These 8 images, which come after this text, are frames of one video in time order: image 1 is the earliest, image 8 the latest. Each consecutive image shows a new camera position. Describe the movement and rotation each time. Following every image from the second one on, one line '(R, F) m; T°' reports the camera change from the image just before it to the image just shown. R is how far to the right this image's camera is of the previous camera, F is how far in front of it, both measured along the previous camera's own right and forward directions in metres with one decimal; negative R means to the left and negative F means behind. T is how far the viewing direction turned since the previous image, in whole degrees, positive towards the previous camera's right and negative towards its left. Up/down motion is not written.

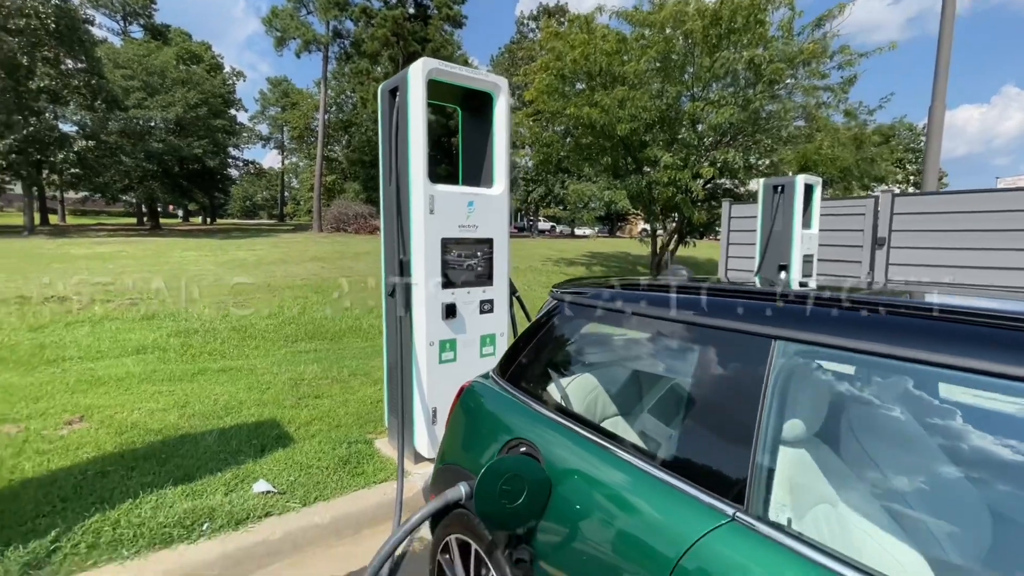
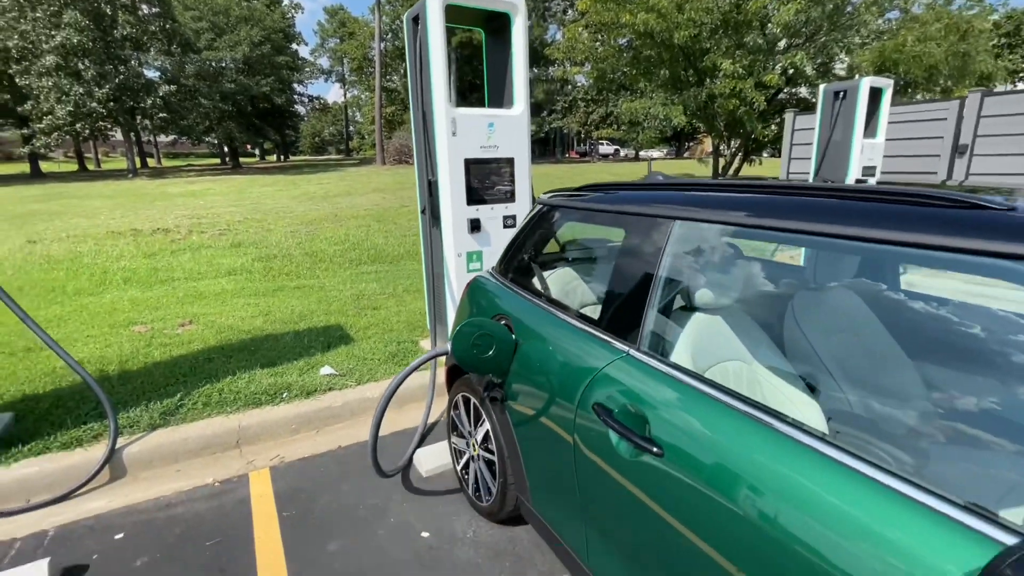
(+0.4, -0.4) m; -8°
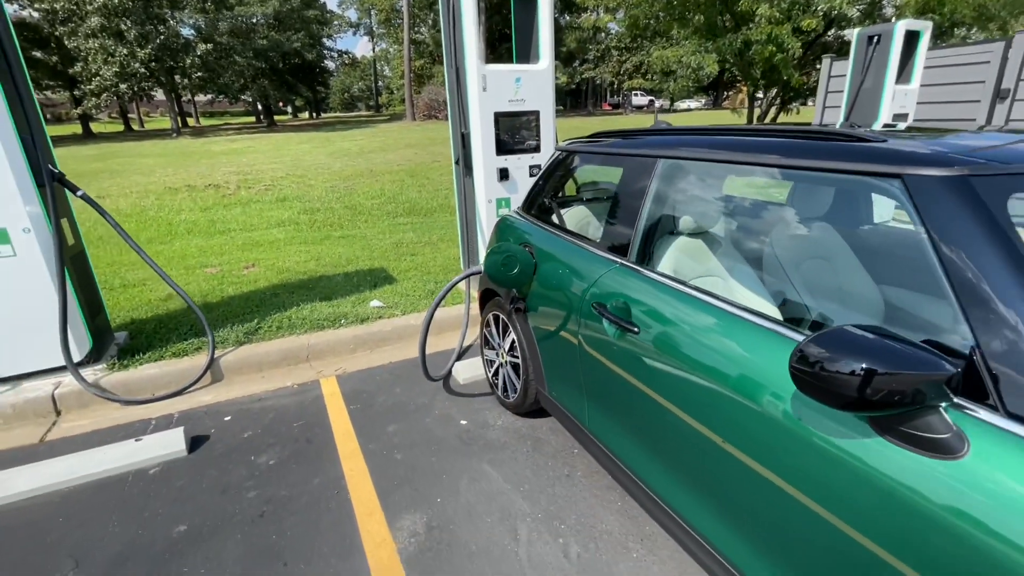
(0.0, -0.5) m; -4°
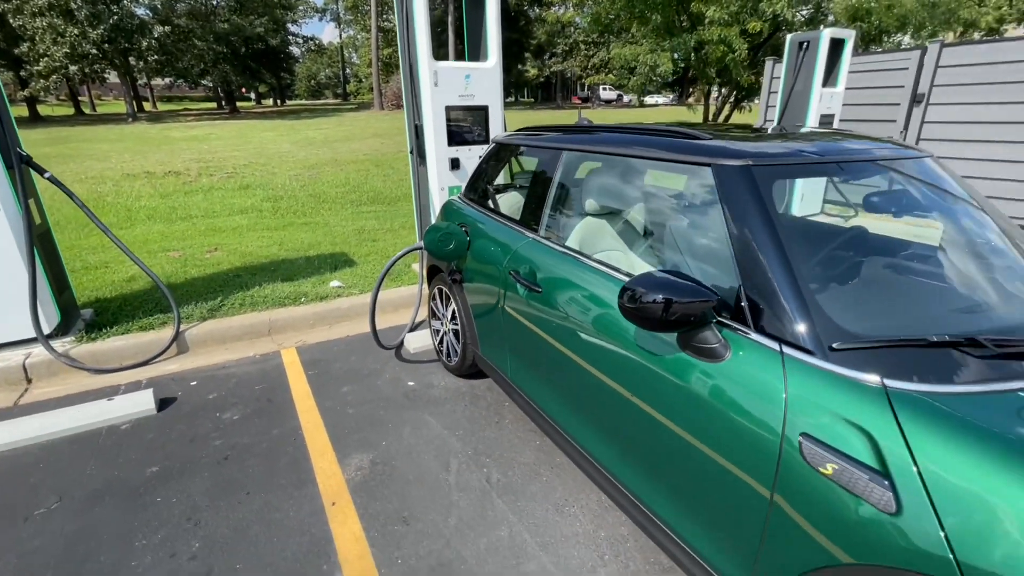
(+0.2, -0.4) m; +3°
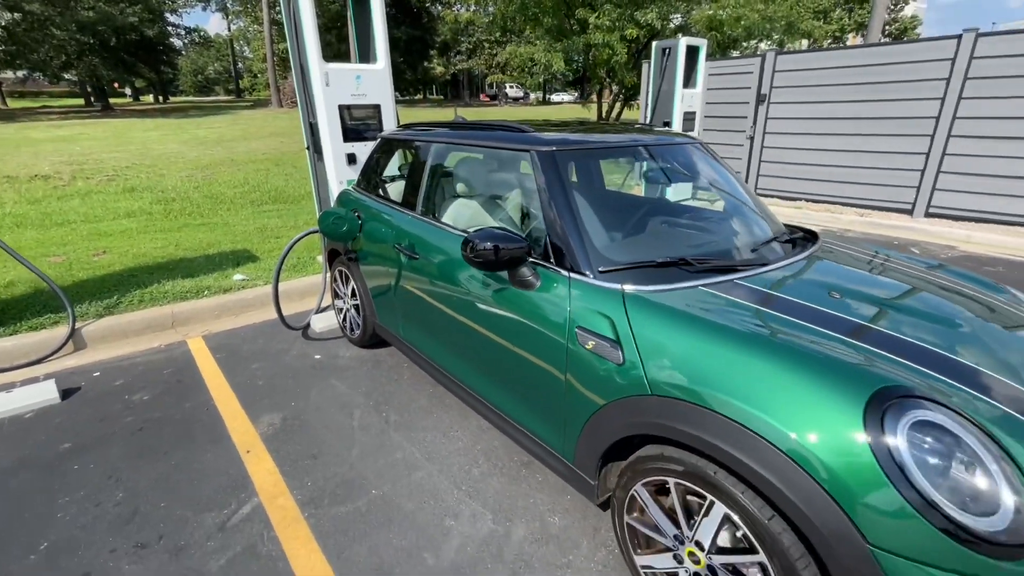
(+0.2, -0.5) m; +9°
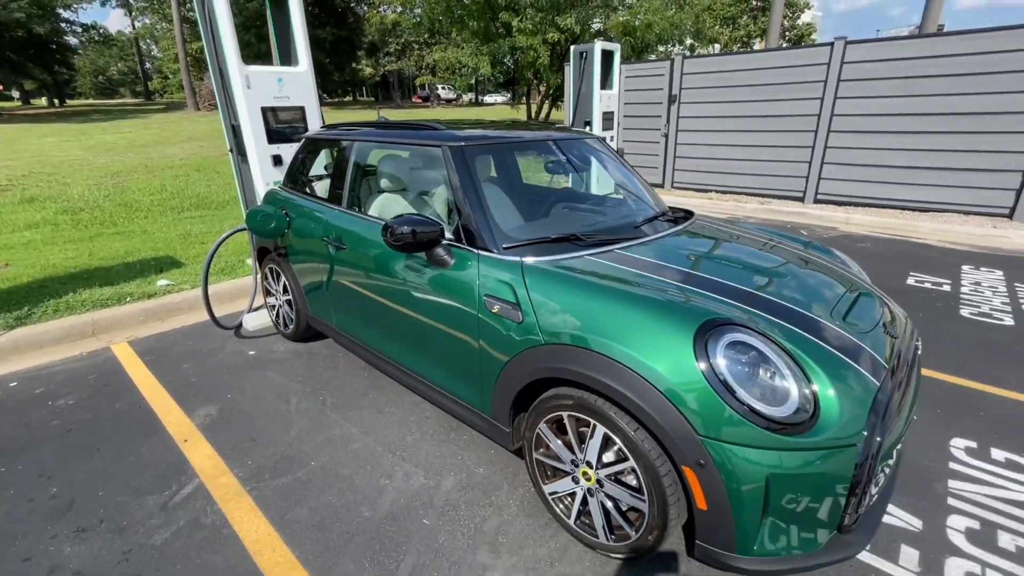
(+0.1, -0.3) m; +7°
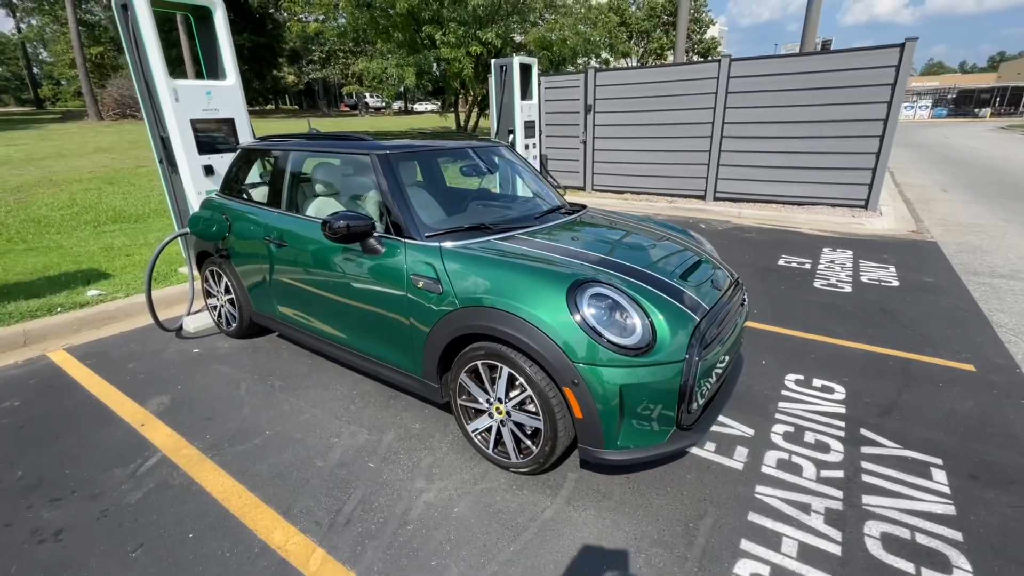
(+0.1, -0.5) m; +7°
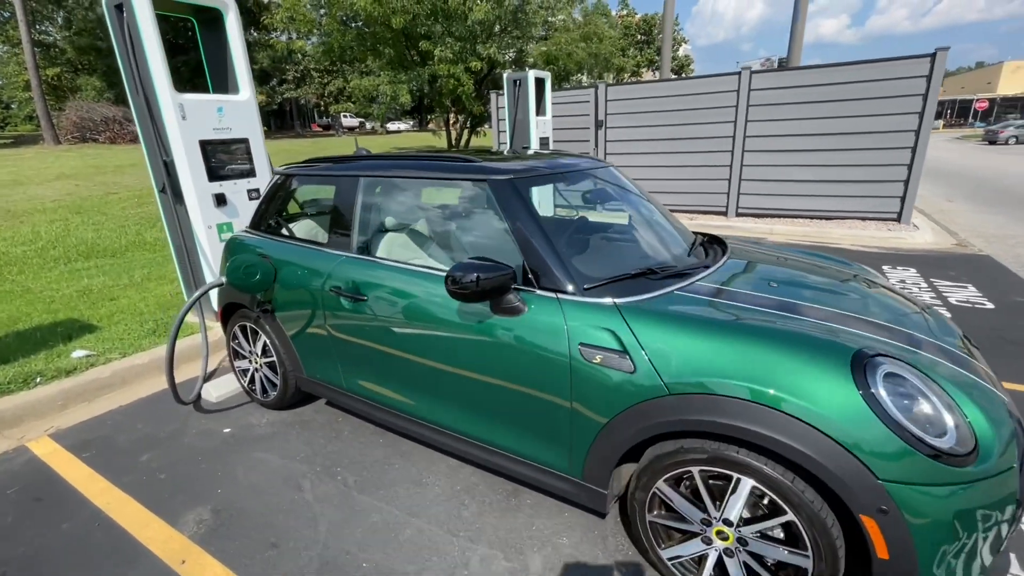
(-0.9, +0.7) m; +3°
